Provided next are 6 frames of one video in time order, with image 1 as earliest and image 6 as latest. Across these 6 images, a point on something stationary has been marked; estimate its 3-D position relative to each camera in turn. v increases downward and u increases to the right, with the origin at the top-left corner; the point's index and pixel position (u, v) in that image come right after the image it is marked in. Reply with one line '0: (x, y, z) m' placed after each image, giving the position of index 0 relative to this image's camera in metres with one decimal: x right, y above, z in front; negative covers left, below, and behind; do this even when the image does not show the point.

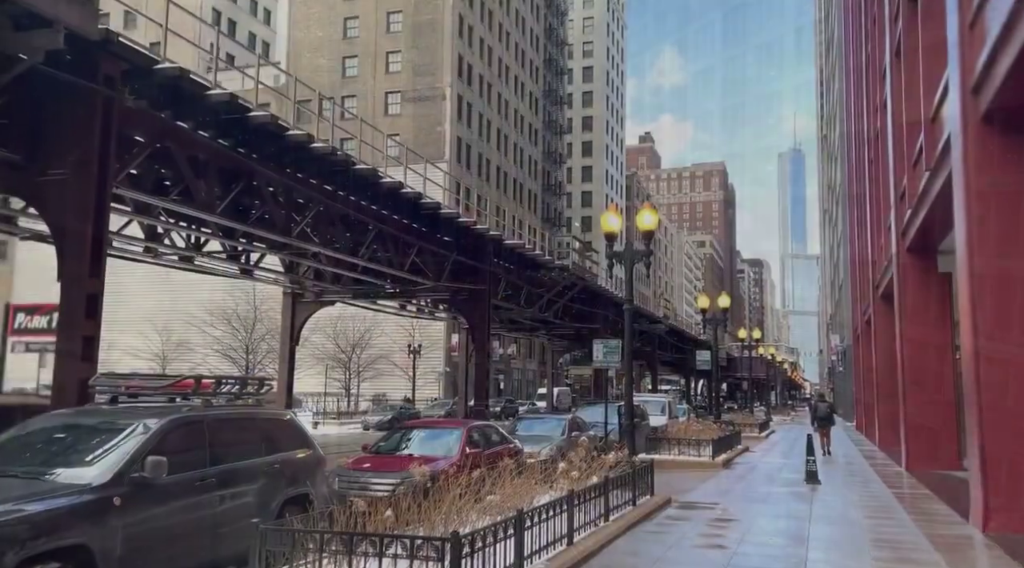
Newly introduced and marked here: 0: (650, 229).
0: (+2.6, +1.1, +16.4) m
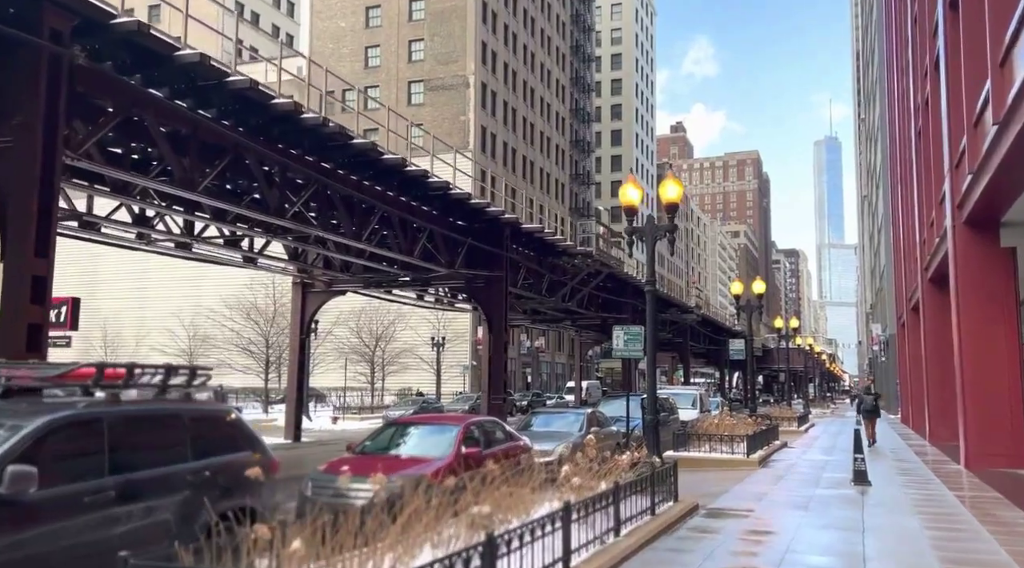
0: (+2.8, +1.4, +14.7) m
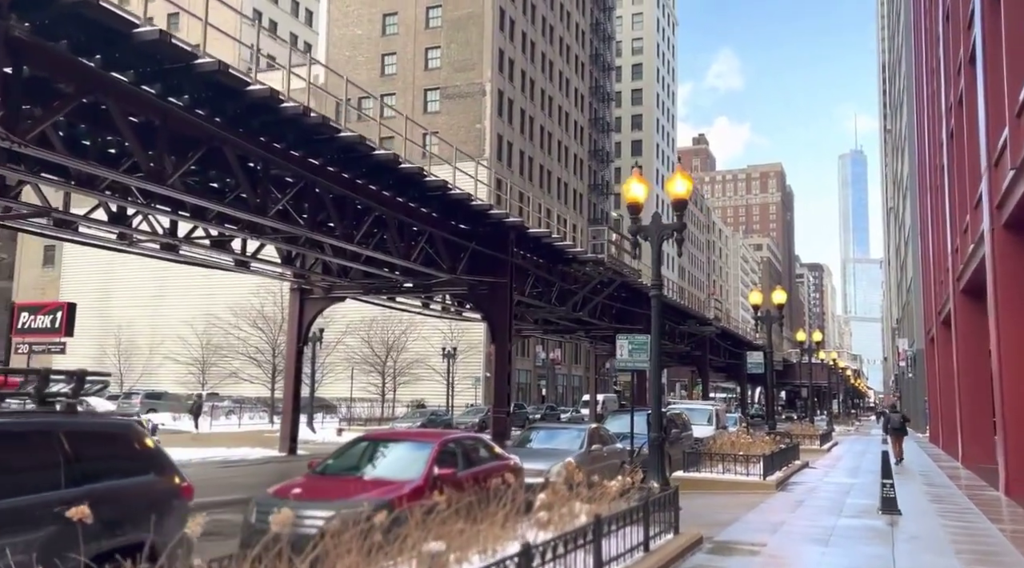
0: (+2.7, +1.4, +13.4) m
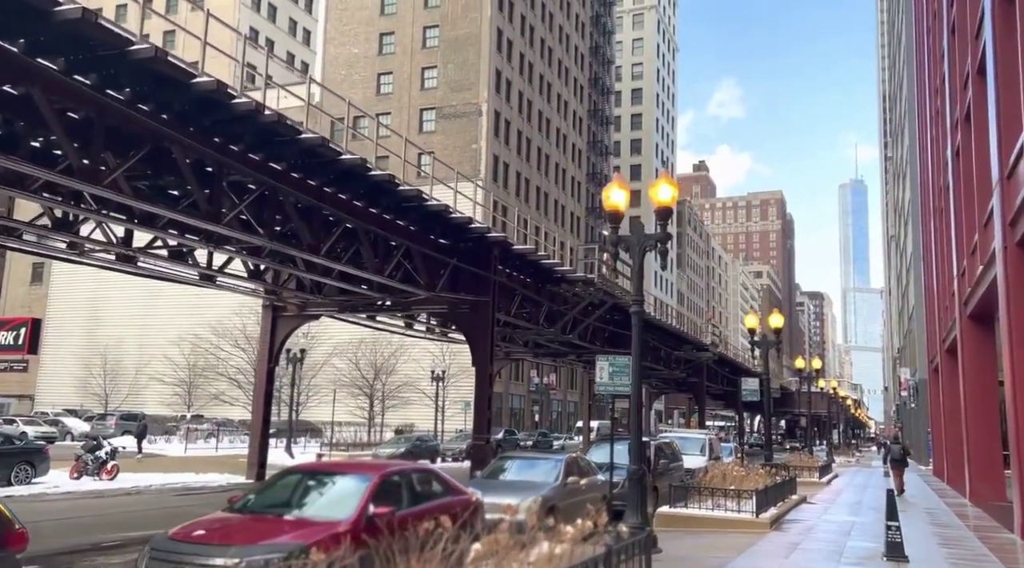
0: (+2.2, +1.1, +12.2) m
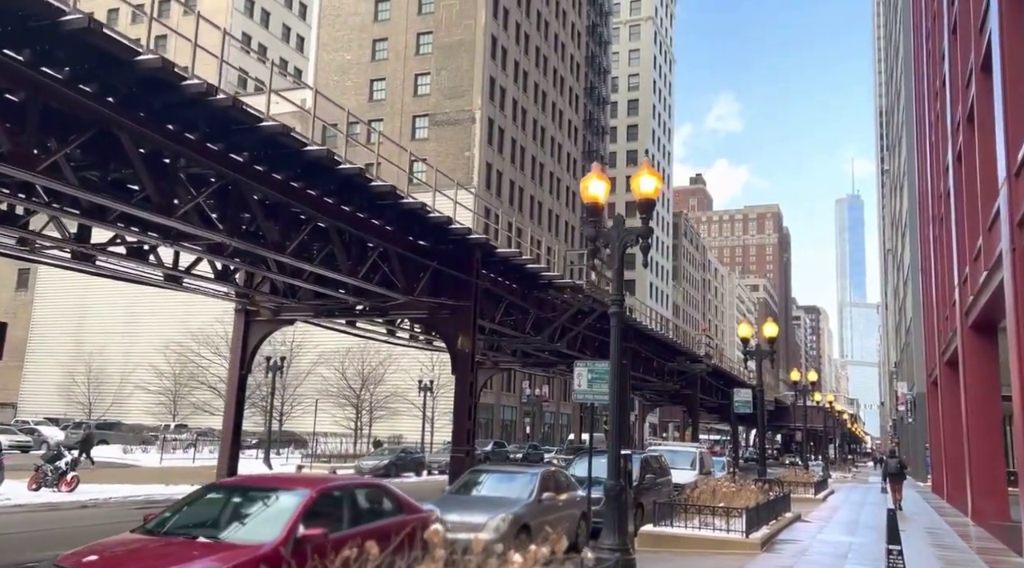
0: (+1.8, +1.1, +11.2) m
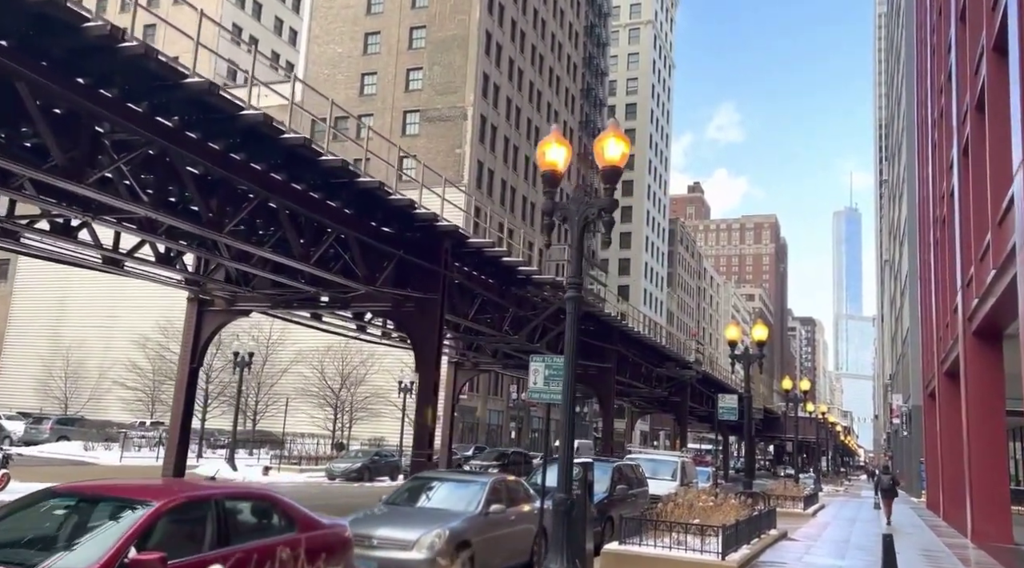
0: (+1.2, +1.3, +9.7) m
